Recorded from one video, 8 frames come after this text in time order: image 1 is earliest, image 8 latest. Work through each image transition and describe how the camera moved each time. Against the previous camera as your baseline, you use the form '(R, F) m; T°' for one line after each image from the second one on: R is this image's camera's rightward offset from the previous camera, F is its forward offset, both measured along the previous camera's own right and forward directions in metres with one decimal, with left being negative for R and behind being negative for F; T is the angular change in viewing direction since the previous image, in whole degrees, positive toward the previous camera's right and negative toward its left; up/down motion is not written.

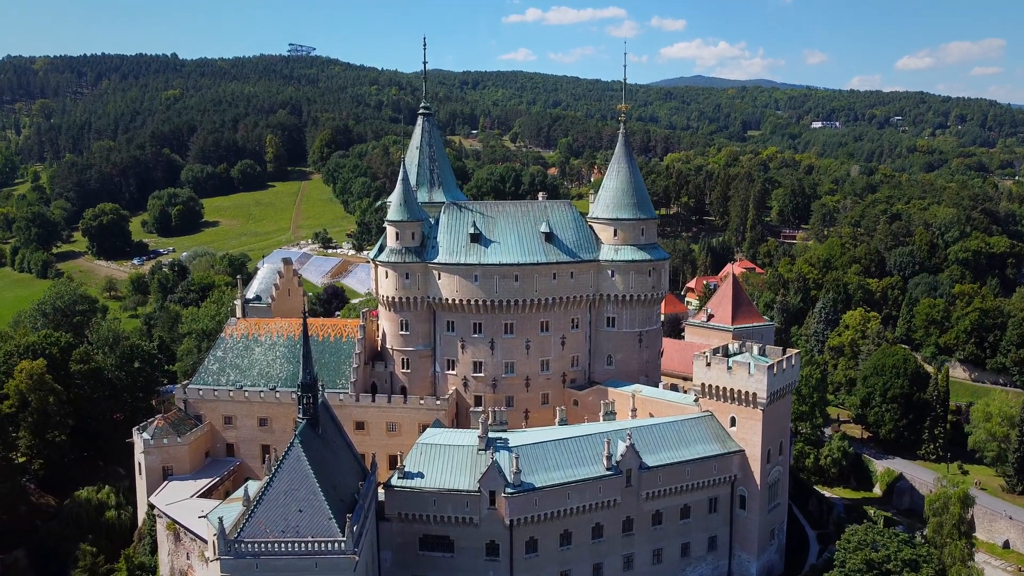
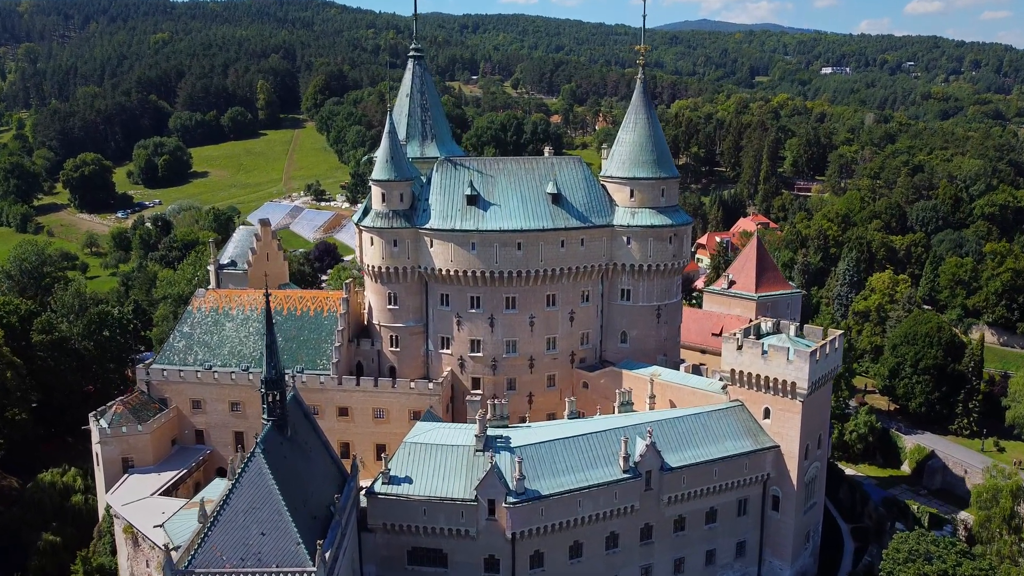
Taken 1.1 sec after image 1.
(-0.1, +6.8) m; 0°
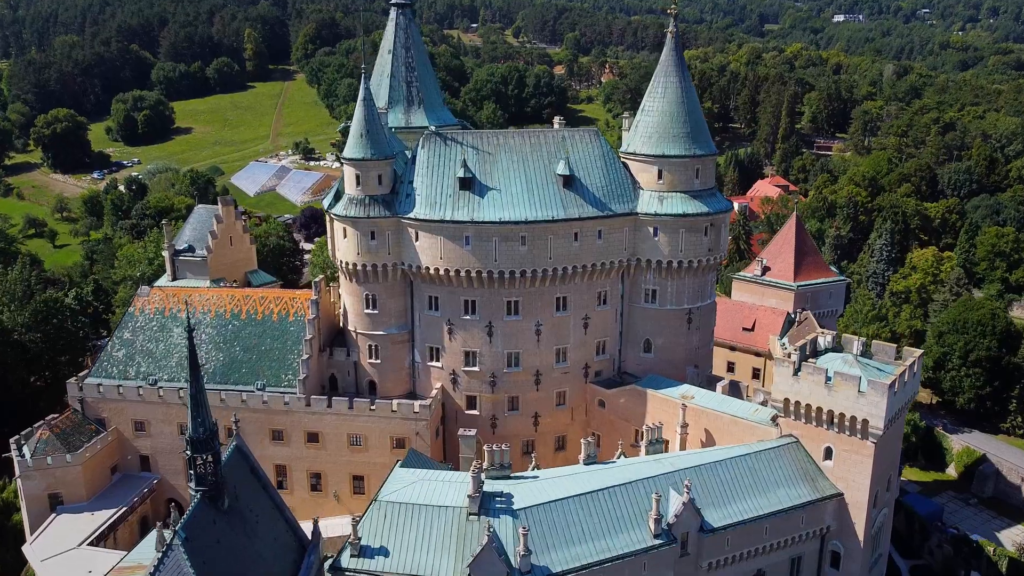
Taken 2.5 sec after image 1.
(-0.1, +8.8) m; 0°
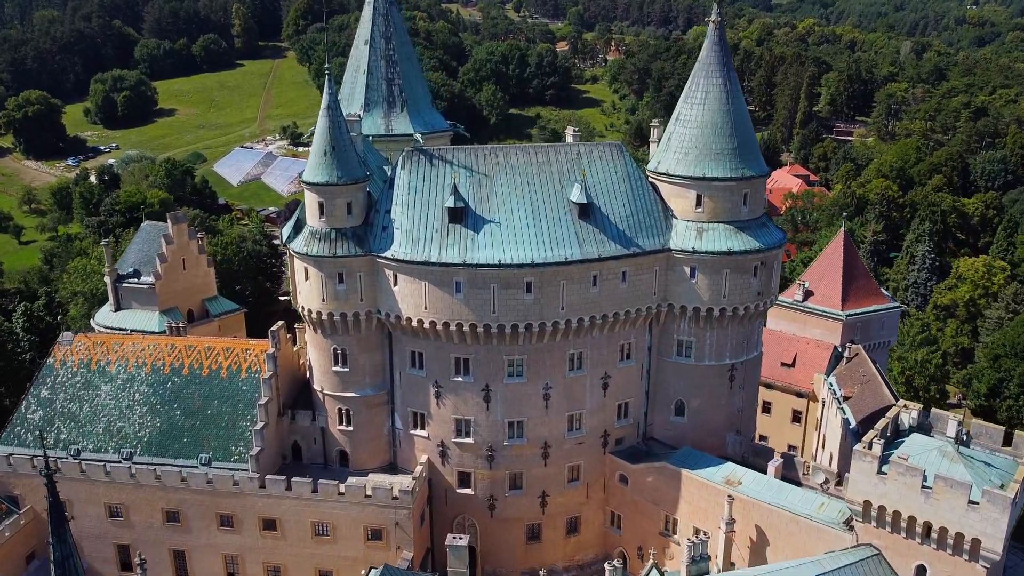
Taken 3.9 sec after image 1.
(-0.1, +8.3) m; 0°
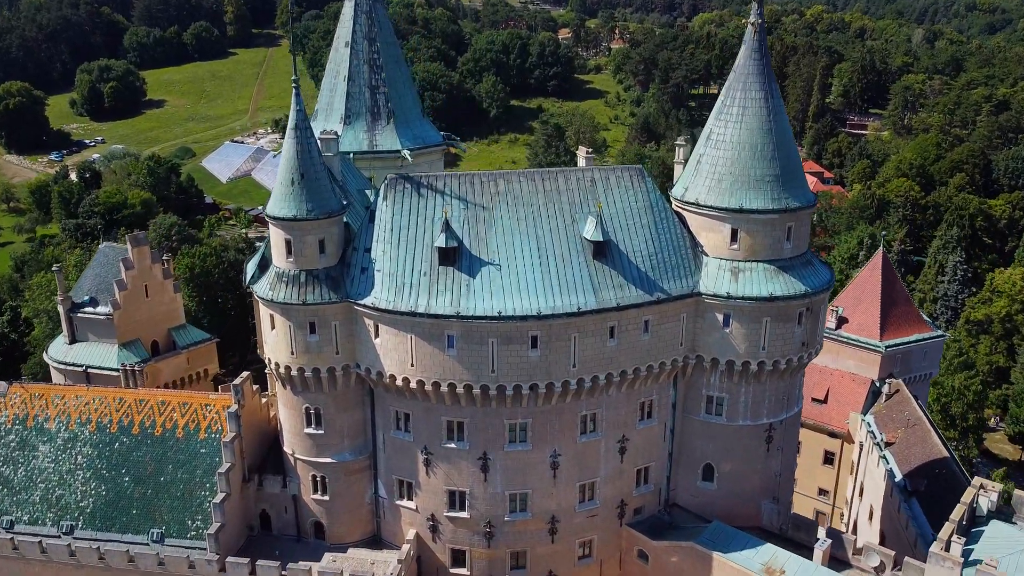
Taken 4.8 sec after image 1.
(-0.1, +5.1) m; 0°
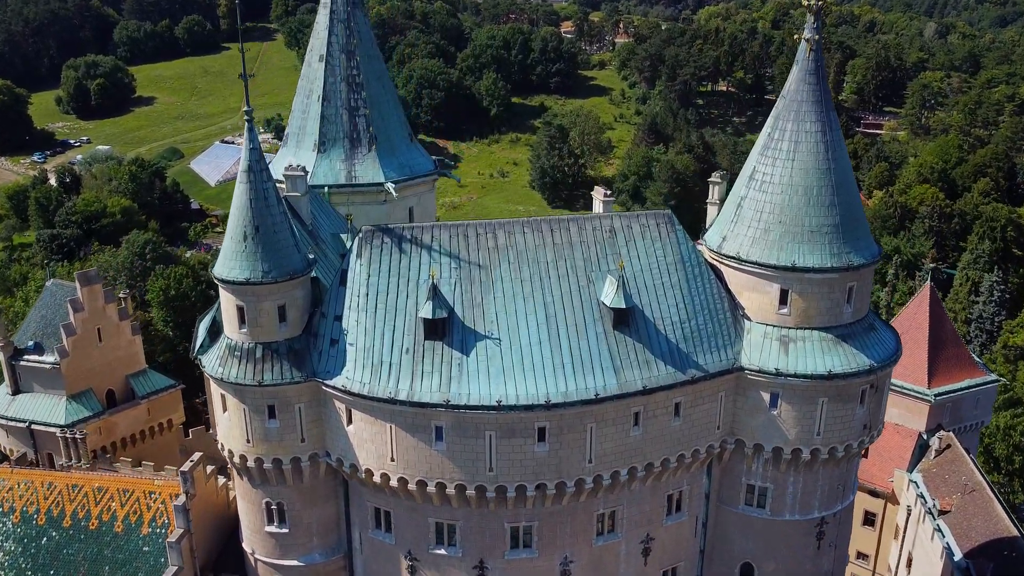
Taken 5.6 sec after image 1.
(0.0, +5.1) m; 0°
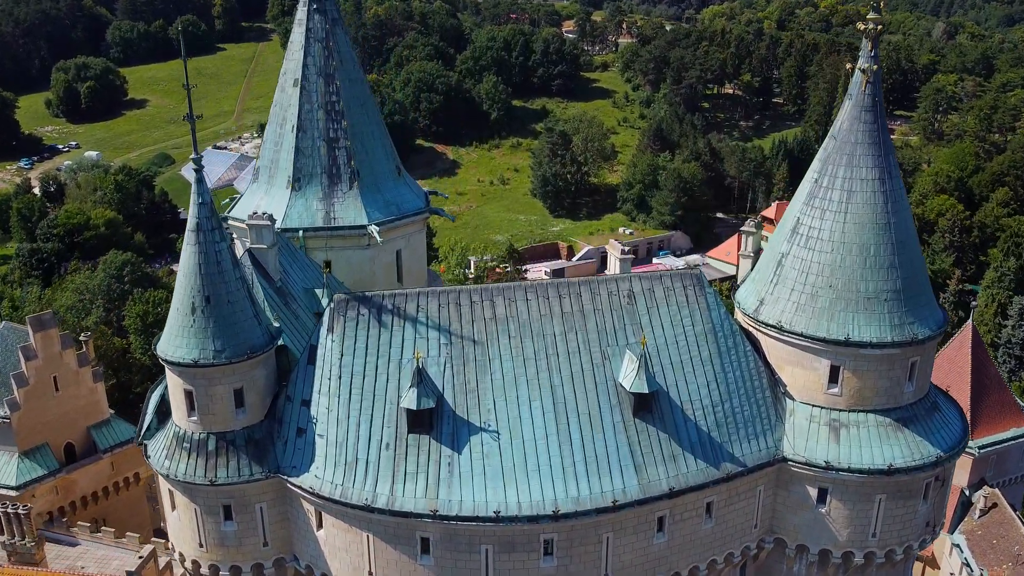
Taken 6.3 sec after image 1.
(0.0, +3.7) m; 0°
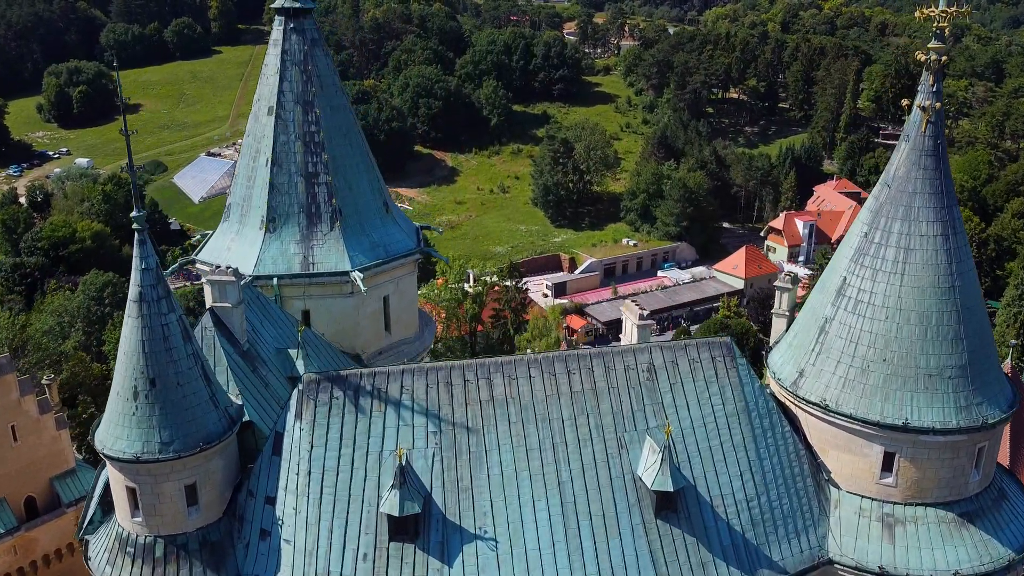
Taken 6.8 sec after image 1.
(0.0, +2.9) m; 0°
